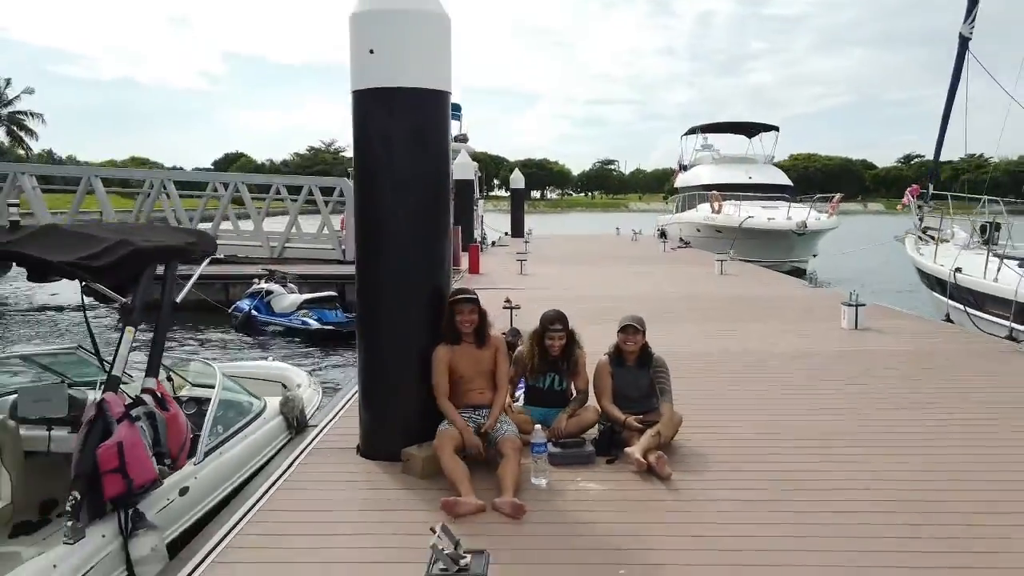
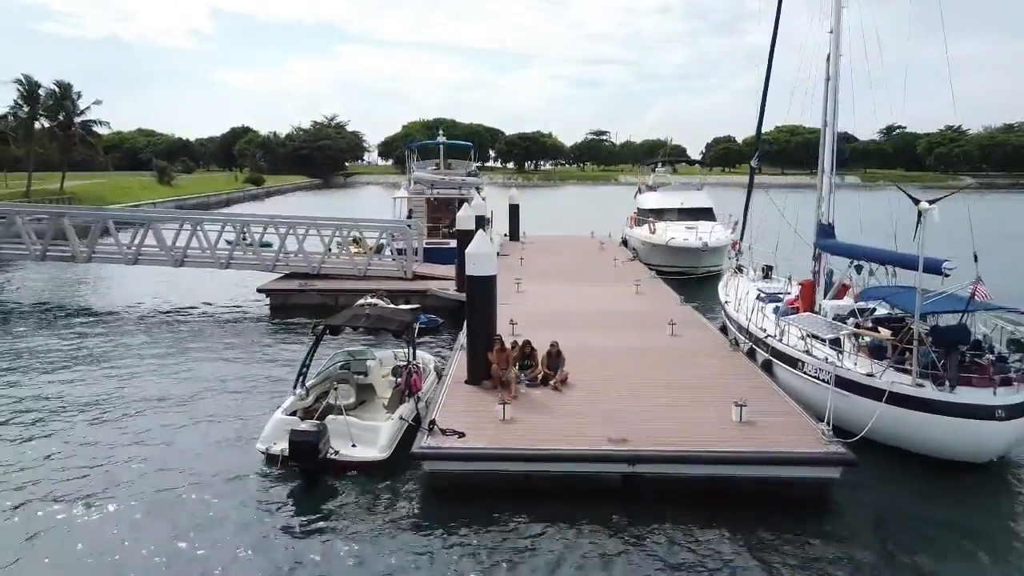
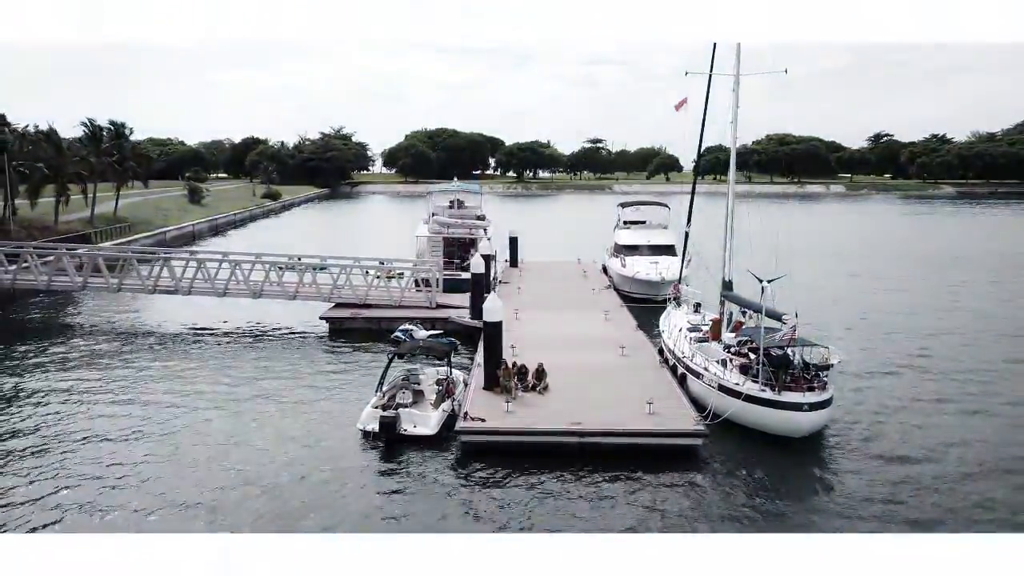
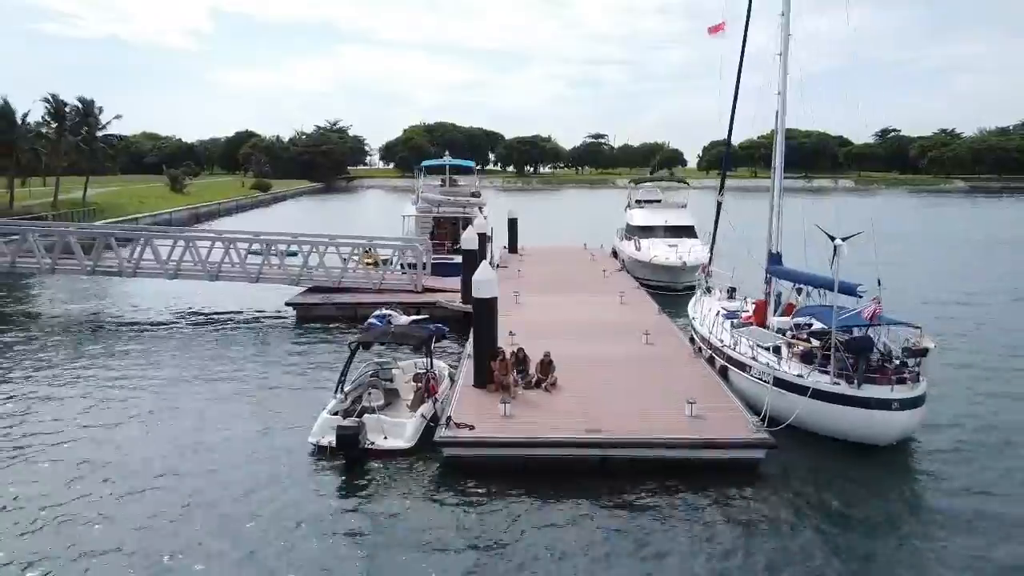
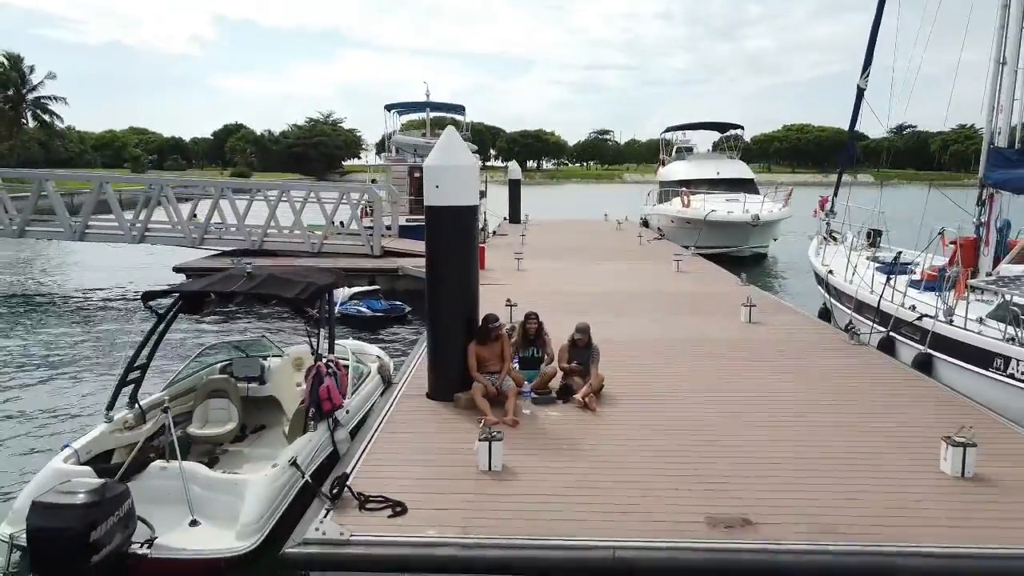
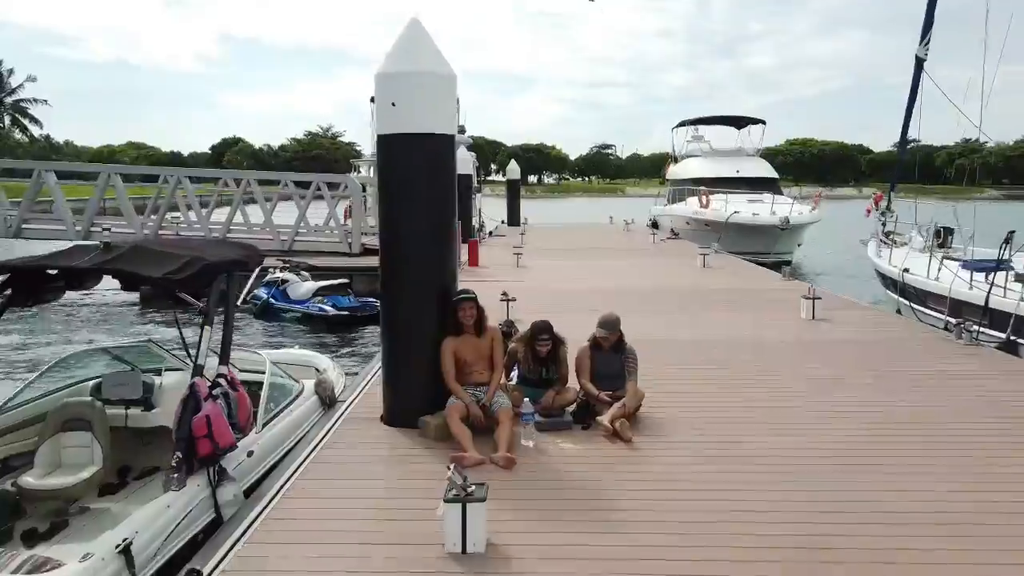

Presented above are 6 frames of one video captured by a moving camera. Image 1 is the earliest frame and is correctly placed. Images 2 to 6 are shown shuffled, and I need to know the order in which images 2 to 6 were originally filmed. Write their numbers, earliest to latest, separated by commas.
6, 5, 2, 4, 3
